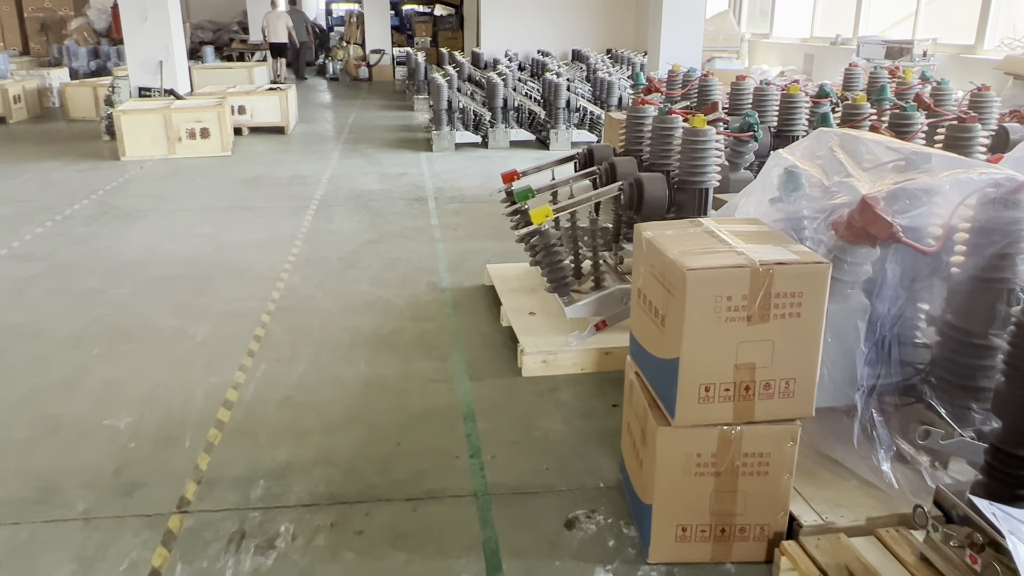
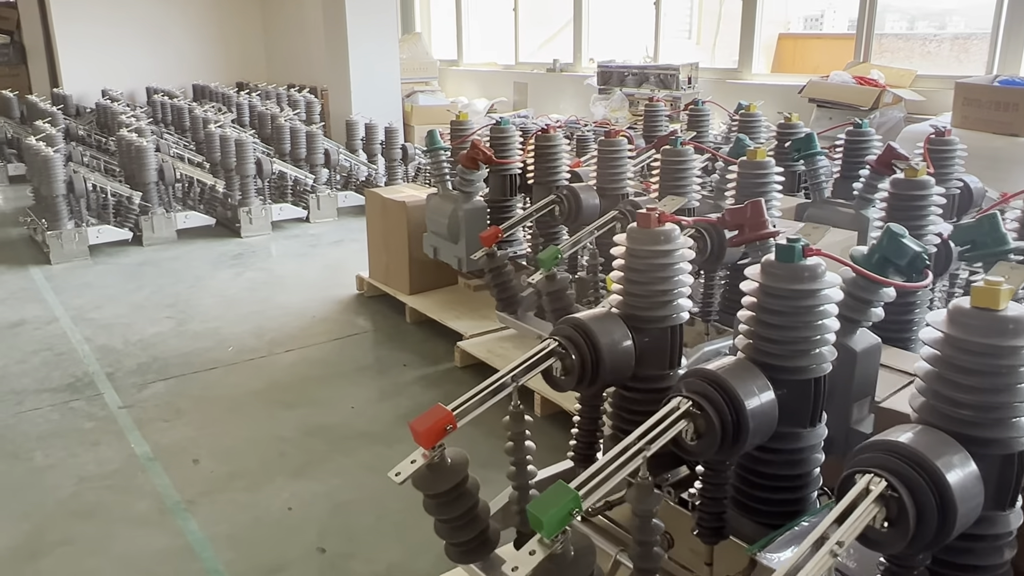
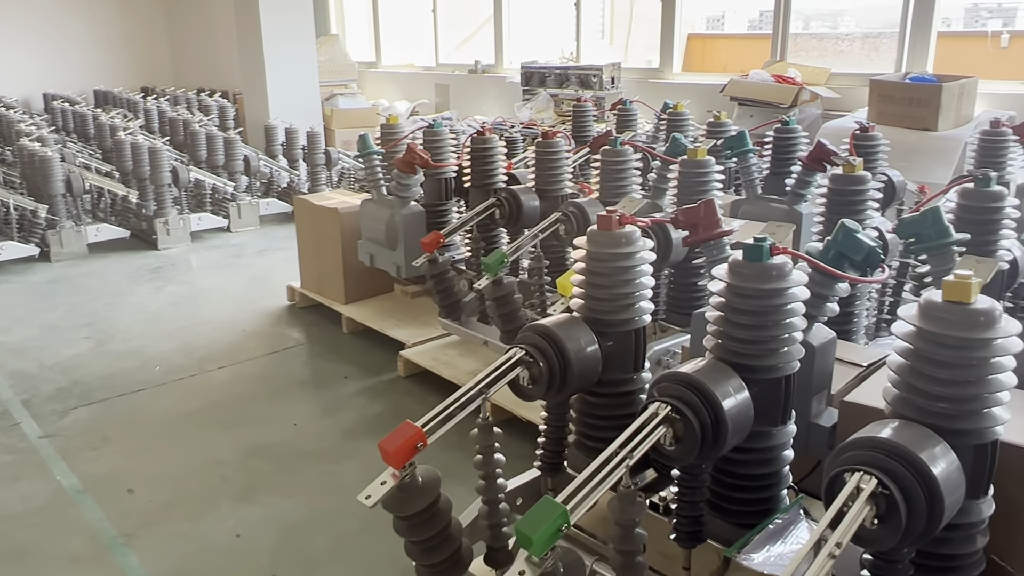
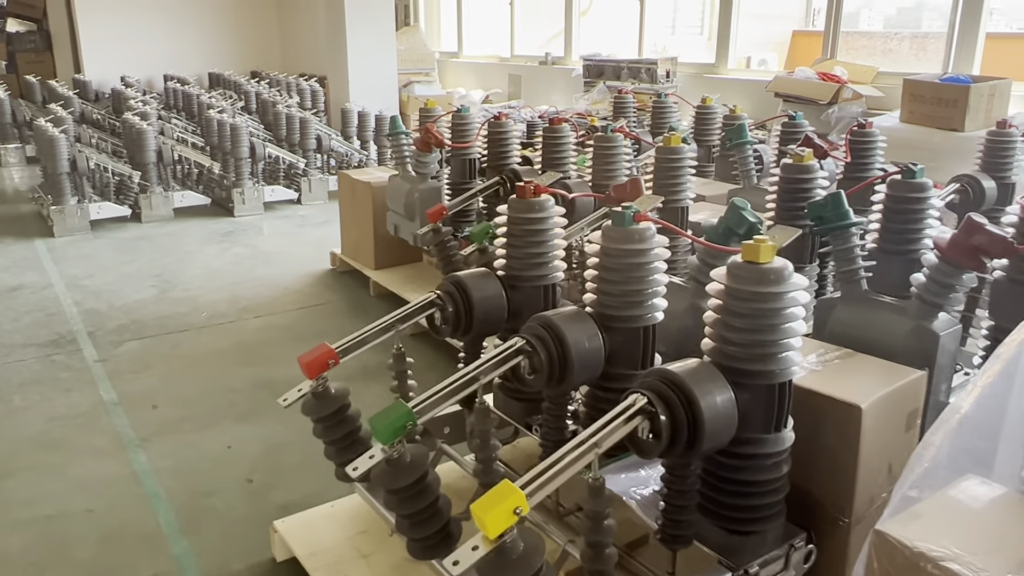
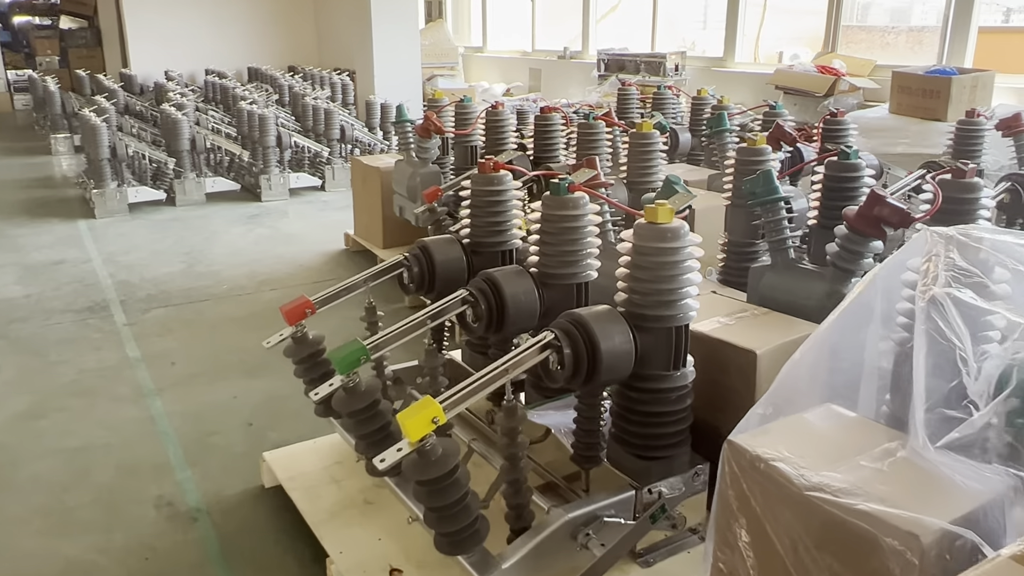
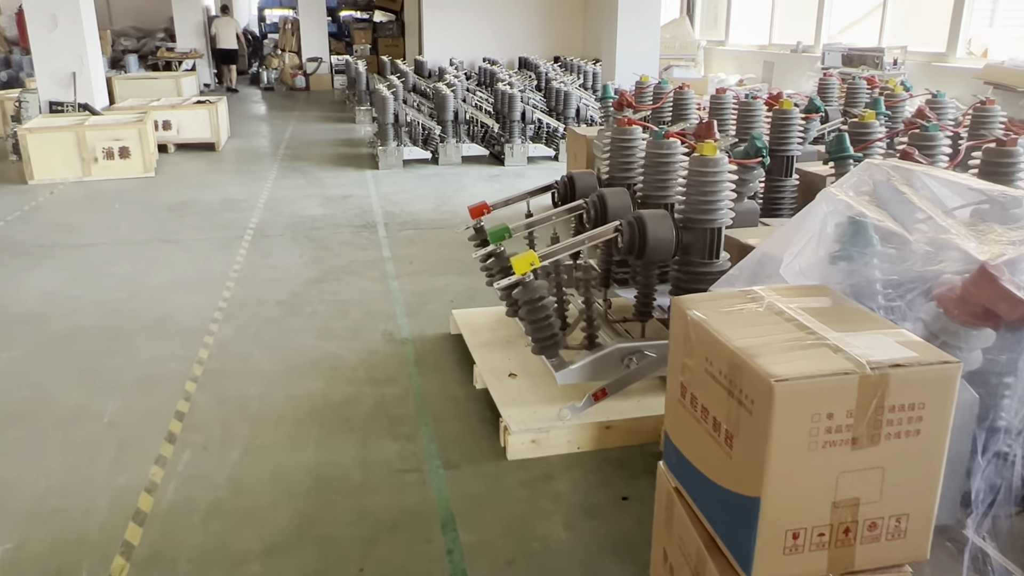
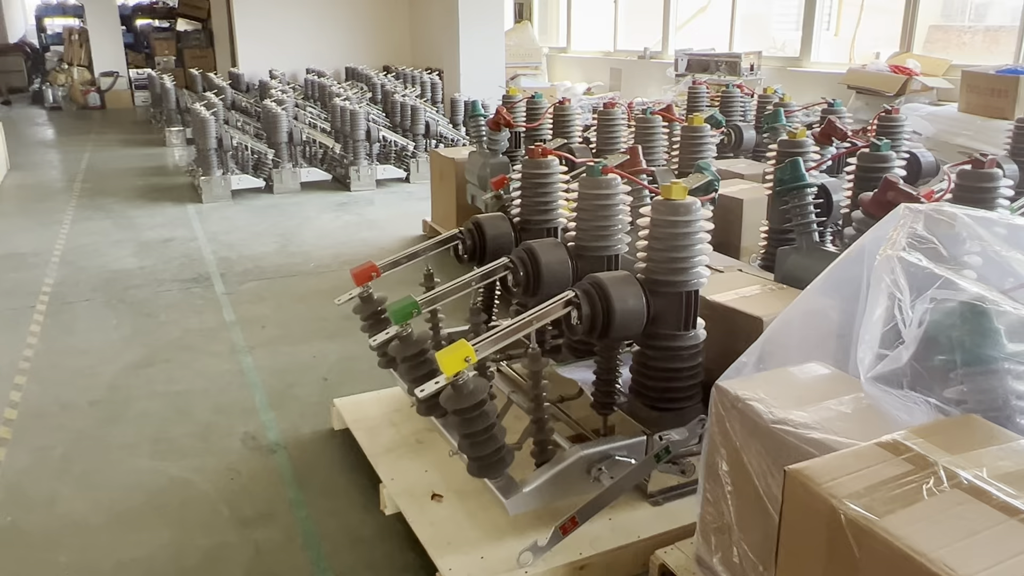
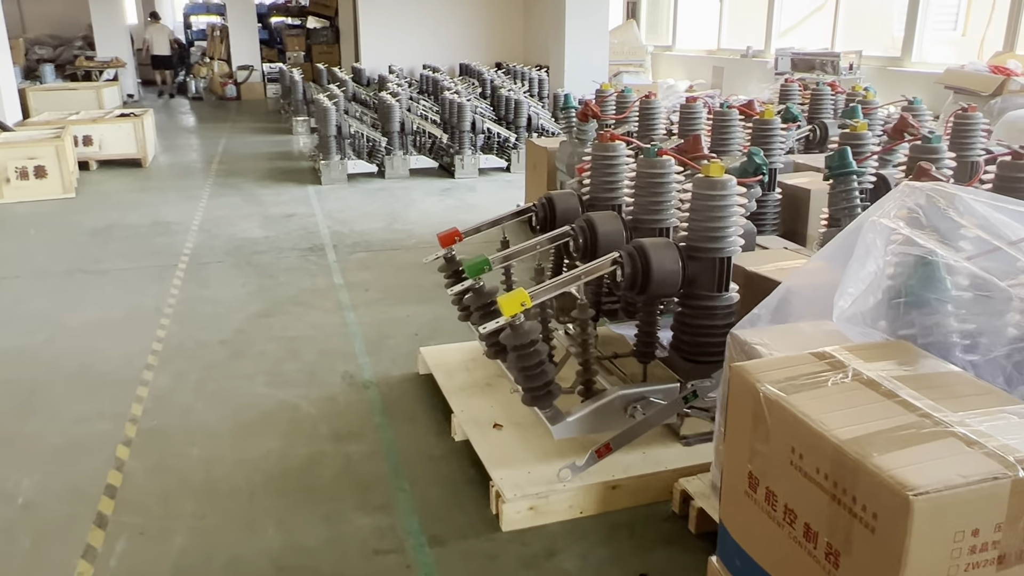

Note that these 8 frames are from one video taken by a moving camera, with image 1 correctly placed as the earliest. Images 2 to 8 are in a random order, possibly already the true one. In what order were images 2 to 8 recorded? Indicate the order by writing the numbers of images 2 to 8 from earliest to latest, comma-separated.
6, 8, 7, 5, 4, 2, 3
